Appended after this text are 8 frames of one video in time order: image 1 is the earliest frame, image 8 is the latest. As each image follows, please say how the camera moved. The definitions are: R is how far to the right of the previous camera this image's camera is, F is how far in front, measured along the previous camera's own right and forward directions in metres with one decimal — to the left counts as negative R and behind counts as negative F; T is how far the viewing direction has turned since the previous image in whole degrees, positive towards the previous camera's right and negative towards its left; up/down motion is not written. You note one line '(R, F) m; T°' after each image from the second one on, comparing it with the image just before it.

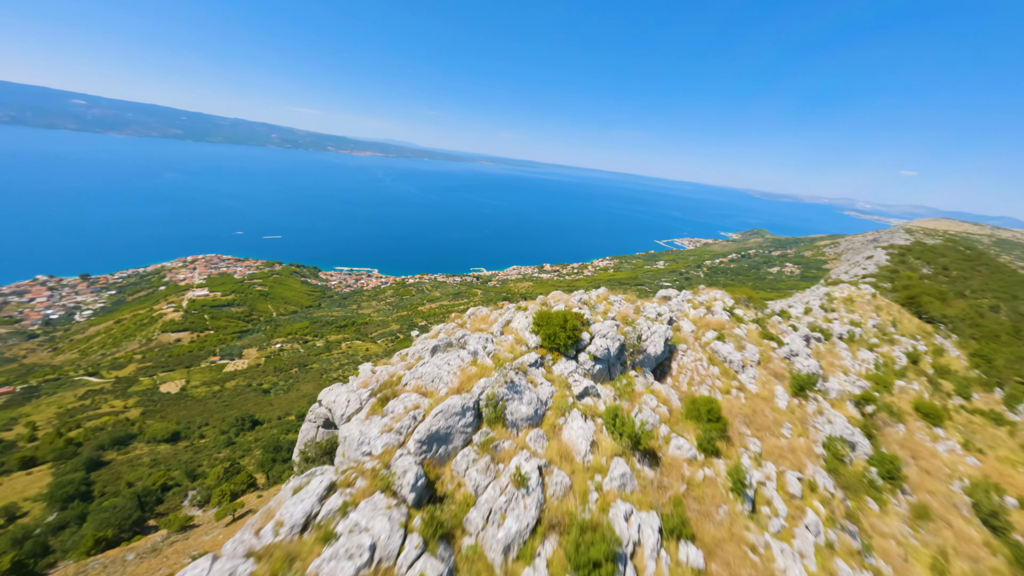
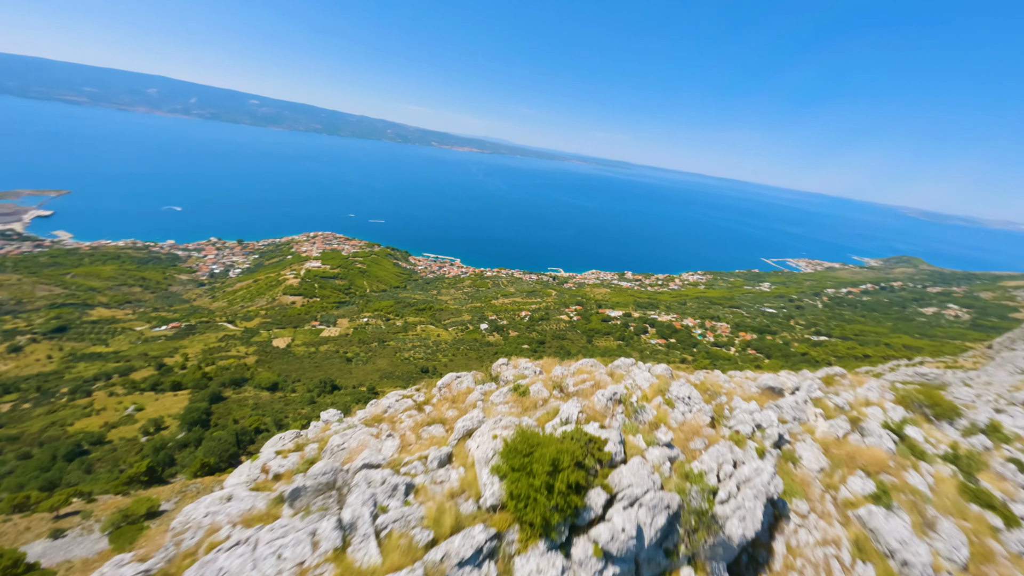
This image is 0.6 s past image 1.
(+1.1, +2.9) m; -13°
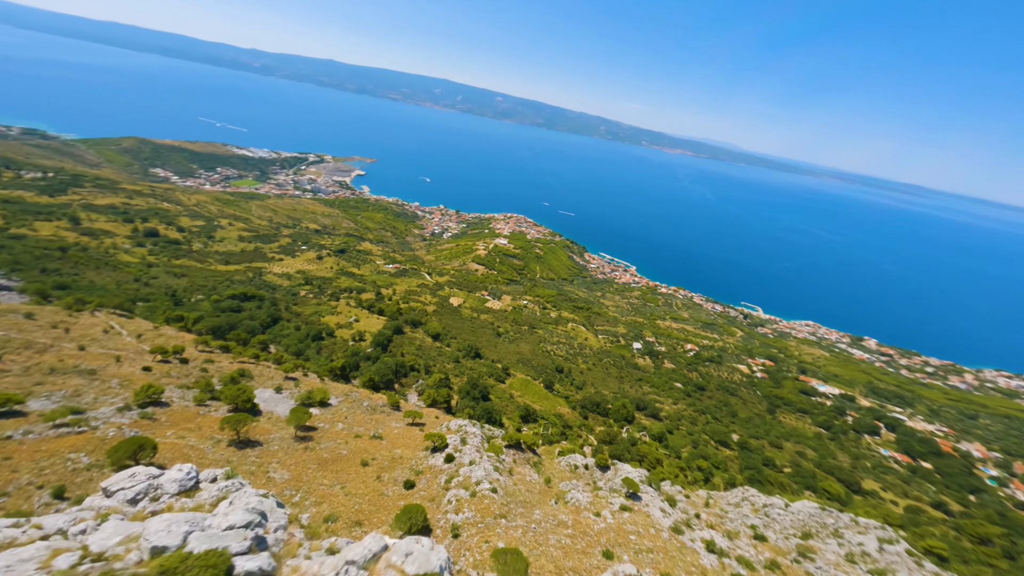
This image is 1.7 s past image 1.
(+2.0, +4.9) m; -28°
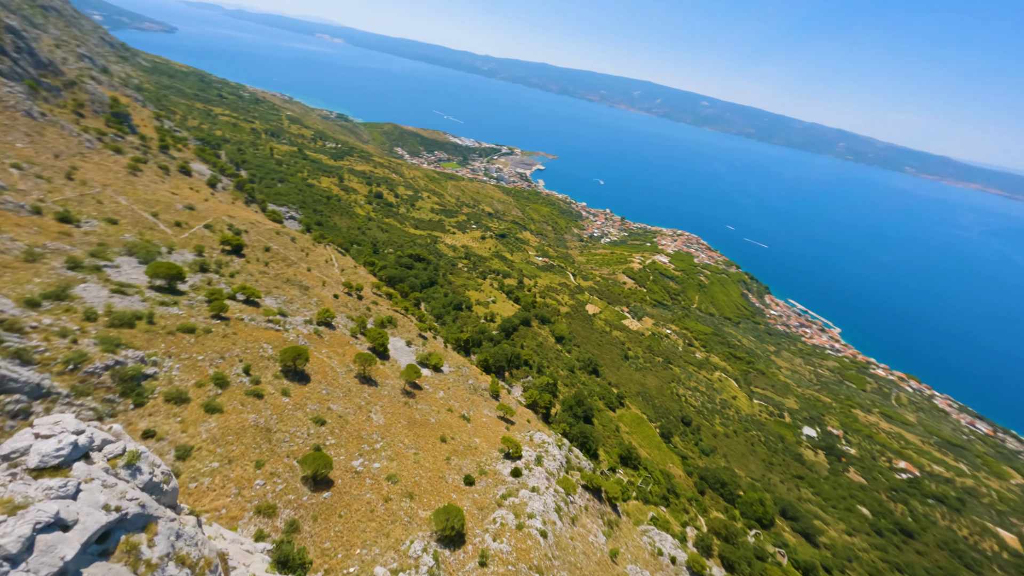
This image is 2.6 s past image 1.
(+2.0, +3.3) m; -24°
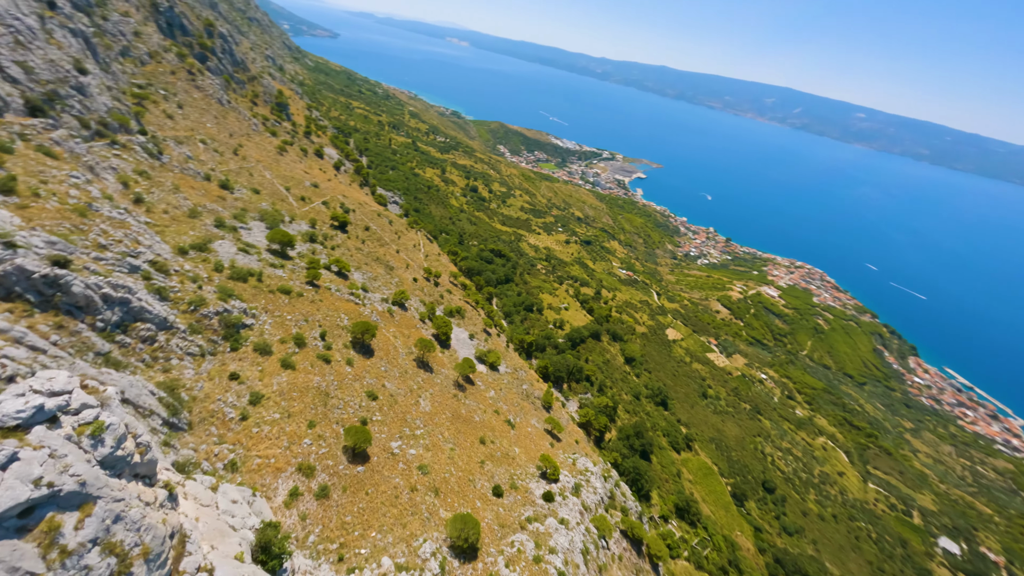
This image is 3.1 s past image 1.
(+1.2, +1.6) m; -13°
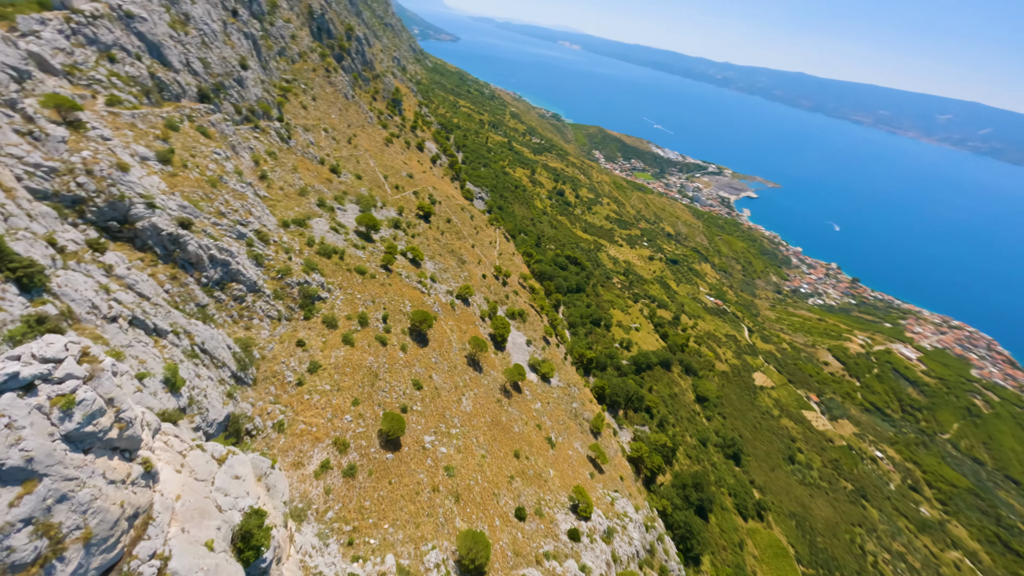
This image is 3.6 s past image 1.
(+1.1, +1.6) m; -12°
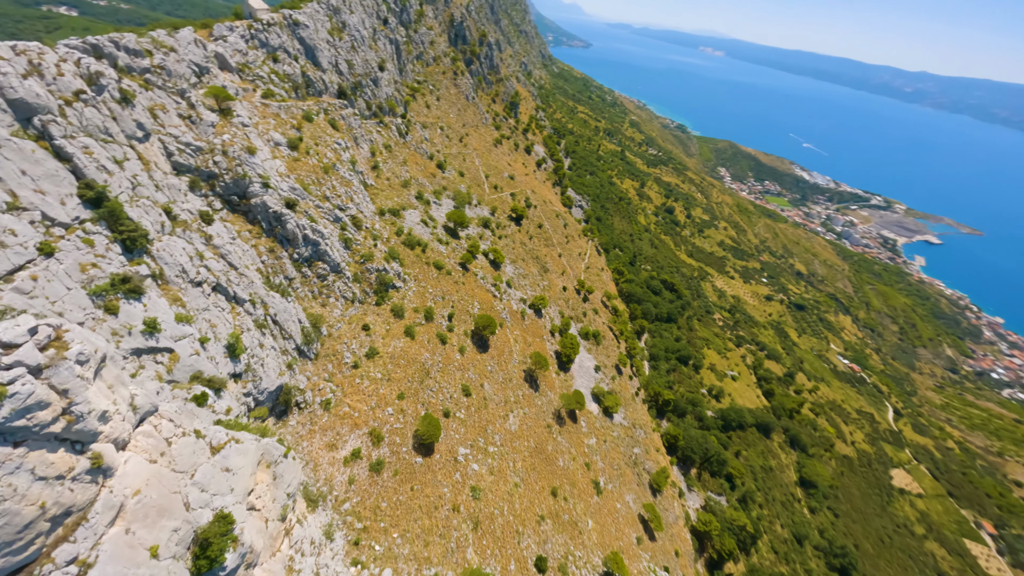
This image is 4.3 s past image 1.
(+1.4, +2.3) m; -15°
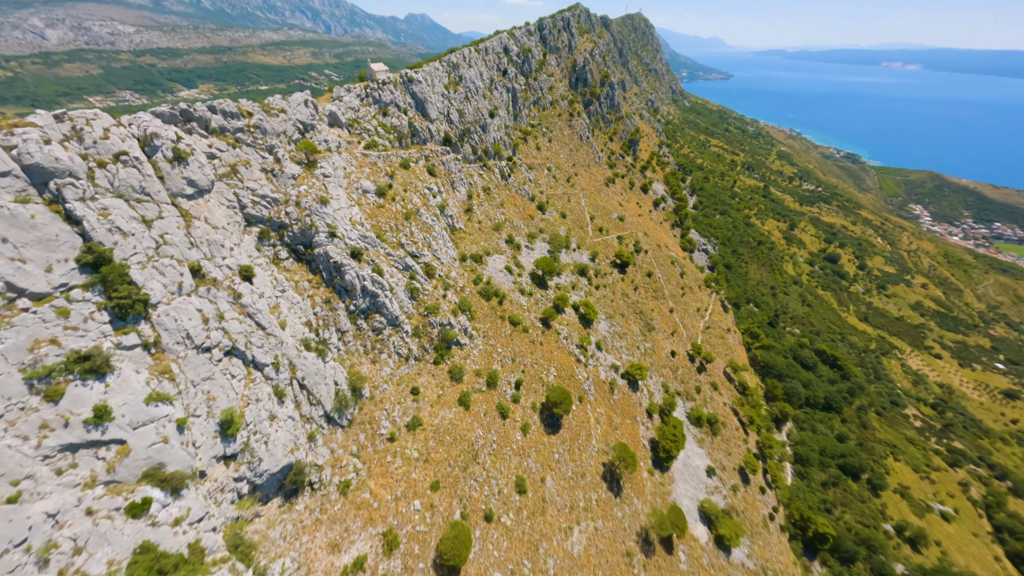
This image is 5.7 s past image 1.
(+1.8, +5.6) m; -18°
